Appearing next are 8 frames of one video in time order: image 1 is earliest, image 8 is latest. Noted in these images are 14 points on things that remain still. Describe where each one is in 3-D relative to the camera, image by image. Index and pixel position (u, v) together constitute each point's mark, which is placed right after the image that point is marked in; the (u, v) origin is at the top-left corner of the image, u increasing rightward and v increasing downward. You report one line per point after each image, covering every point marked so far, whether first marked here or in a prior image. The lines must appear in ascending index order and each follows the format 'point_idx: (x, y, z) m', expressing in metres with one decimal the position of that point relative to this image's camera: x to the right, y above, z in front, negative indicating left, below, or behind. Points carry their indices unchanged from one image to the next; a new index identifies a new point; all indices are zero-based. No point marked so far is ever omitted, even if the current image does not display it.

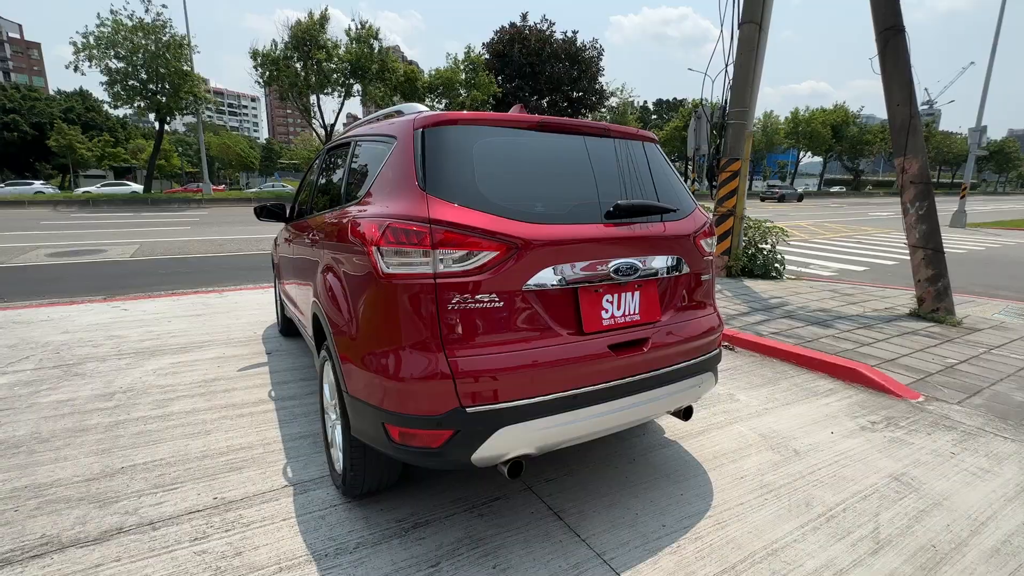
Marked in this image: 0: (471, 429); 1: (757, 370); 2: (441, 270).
0: (-0.2, -0.6, +1.8) m
1: (+2.4, -0.8, +4.5) m
2: (-0.3, +0.1, +1.8) m
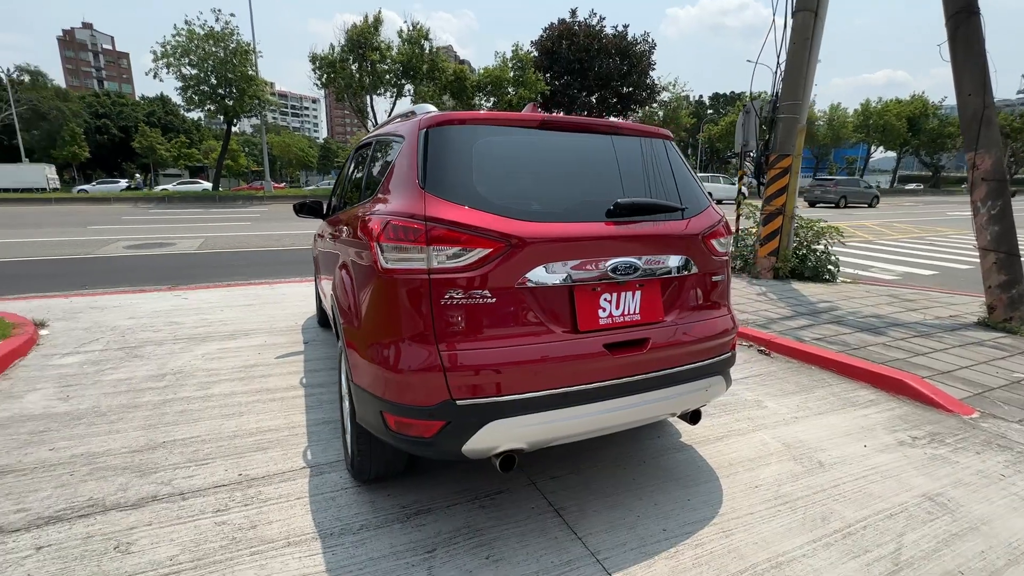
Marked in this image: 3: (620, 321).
0: (-0.2, -0.5, +1.9) m
1: (+2.6, -0.8, +4.3) m
2: (-0.3, +0.1, +1.9) m
3: (+0.5, -0.1, +2.1) m
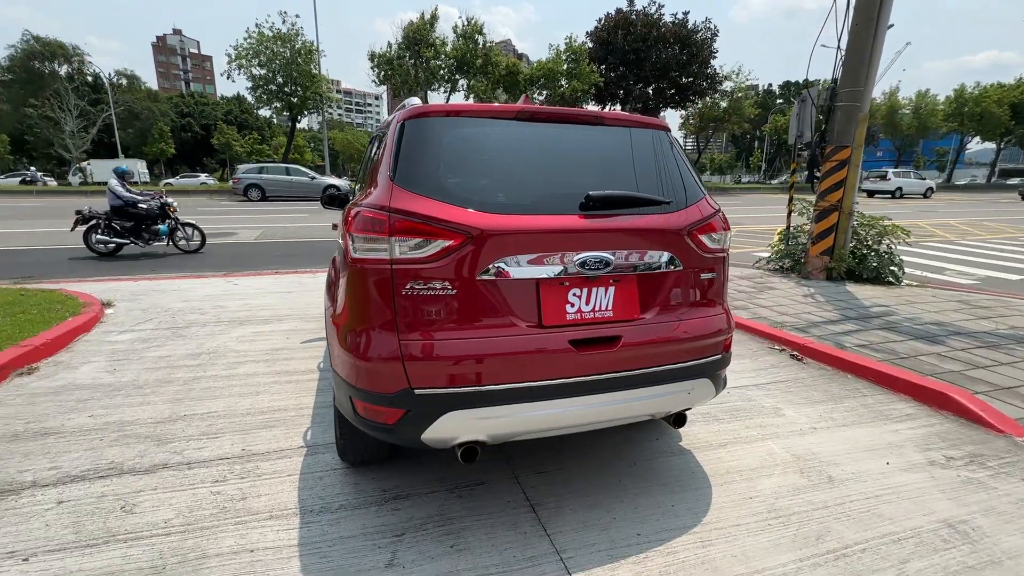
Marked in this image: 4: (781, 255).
0: (-0.4, -0.5, +1.9) m
1: (+2.7, -0.8, +4.0) m
2: (-0.5, +0.1, +1.9) m
3: (+0.3, -0.1, +2.0) m
4: (+5.1, +0.6, +8.9) m
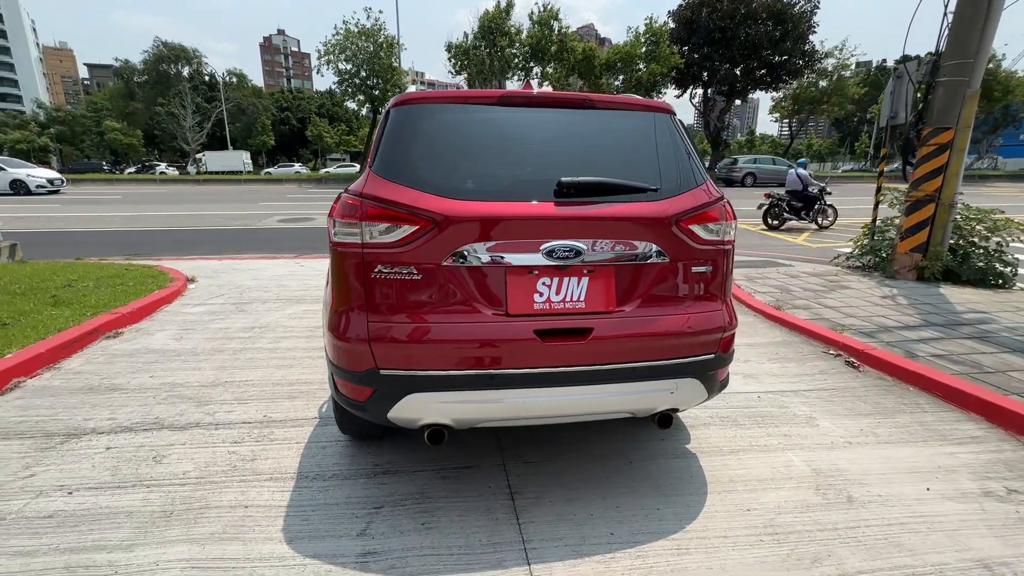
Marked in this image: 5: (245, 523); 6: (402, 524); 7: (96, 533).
0: (-0.5, -0.4, +2.0) m
1: (+2.8, -0.8, +3.6) m
2: (-0.6, +0.2, +2.0) m
3: (+0.2, -0.1, +2.0) m
4: (+6.0, +0.6, +8.0) m
5: (-1.3, -1.1, +2.2) m
6: (-0.5, -1.1, +2.2) m
7: (-1.9, -1.1, +2.1) m
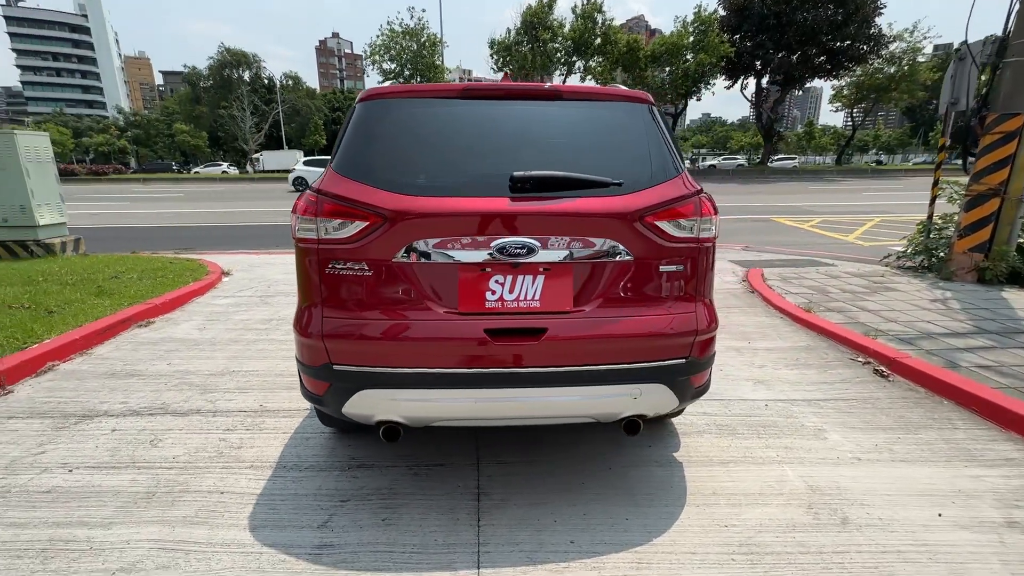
0: (-0.7, -0.4, +2.0) m
1: (+2.7, -0.9, +3.3) m
2: (-0.8, +0.2, +2.0) m
3: (0.0, -0.1, +1.9) m
4: (+6.4, +0.6, +7.4) m
5: (-1.4, -1.1, +2.3) m
6: (-0.7, -1.1, +2.2) m
7: (-2.1, -1.1, +2.2) m
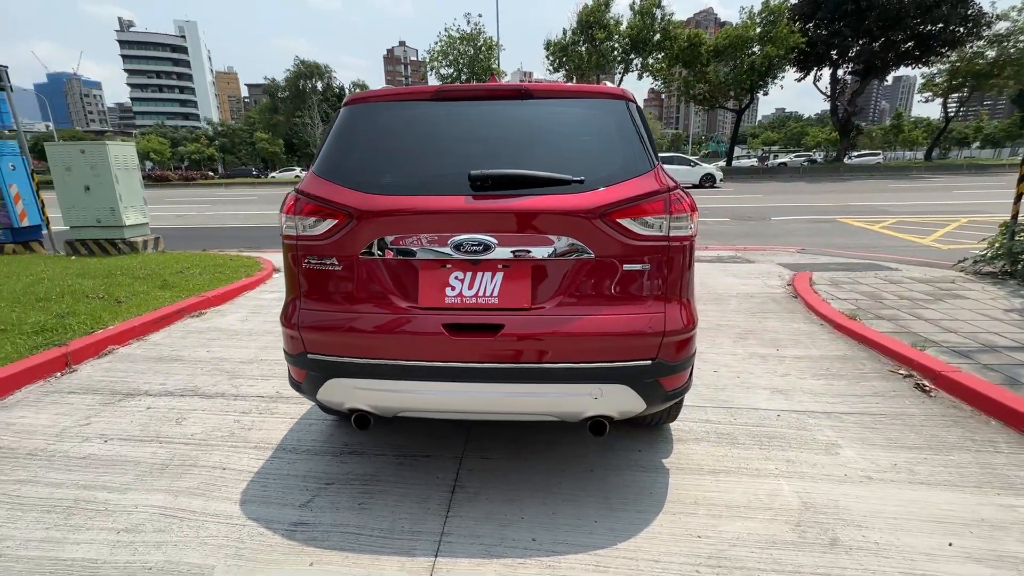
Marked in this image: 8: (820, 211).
0: (-0.9, -0.4, +2.1) m
1: (+2.7, -0.9, +3.0) m
2: (-0.9, +0.2, +2.1) m
3: (-0.2, -0.1, +2.0) m
4: (+6.8, +0.5, +6.6) m
5: (-1.6, -1.0, +2.5) m
6: (-0.8, -1.1, +2.3) m
7: (-2.2, -1.0, +2.5) m
8: (+9.5, +2.4, +14.5) m
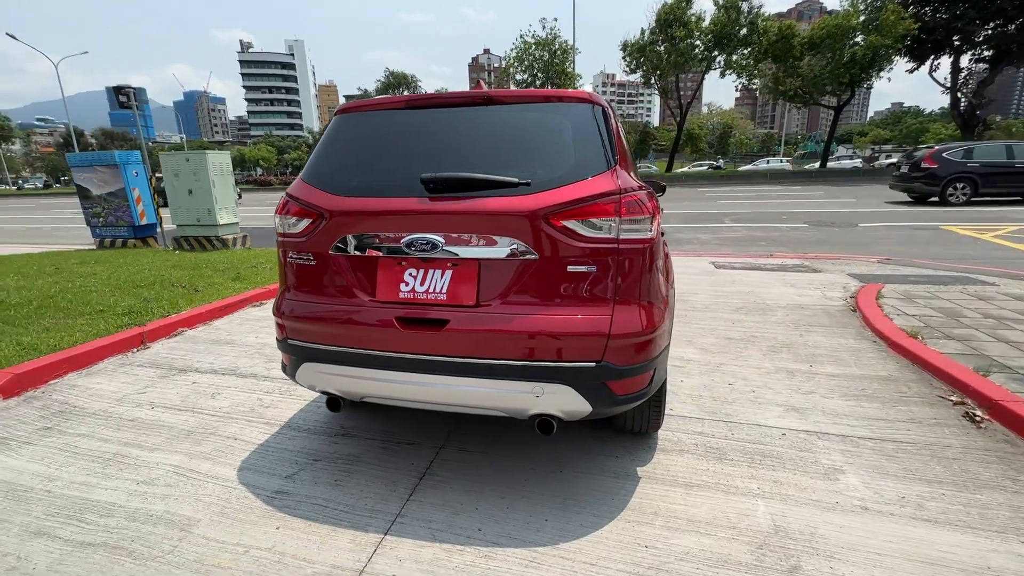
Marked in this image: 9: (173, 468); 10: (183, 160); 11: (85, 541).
0: (-1.1, -0.4, +2.4) m
1: (+2.6, -1.0, +2.7) m
2: (-1.1, +0.3, +2.4) m
3: (-0.4, 0.0, +2.1) m
4: (+7.3, +0.2, +5.5) m
5: (-1.7, -1.0, +2.8) m
6: (-1.0, -1.0, +2.5) m
7: (-2.3, -0.9, +3.0) m
8: (+11.2, +2.0, +12.9) m
9: (-1.9, -1.0, +2.6) m
10: (-6.9, +2.7, +9.9) m
11: (-1.9, -1.1, +2.1) m
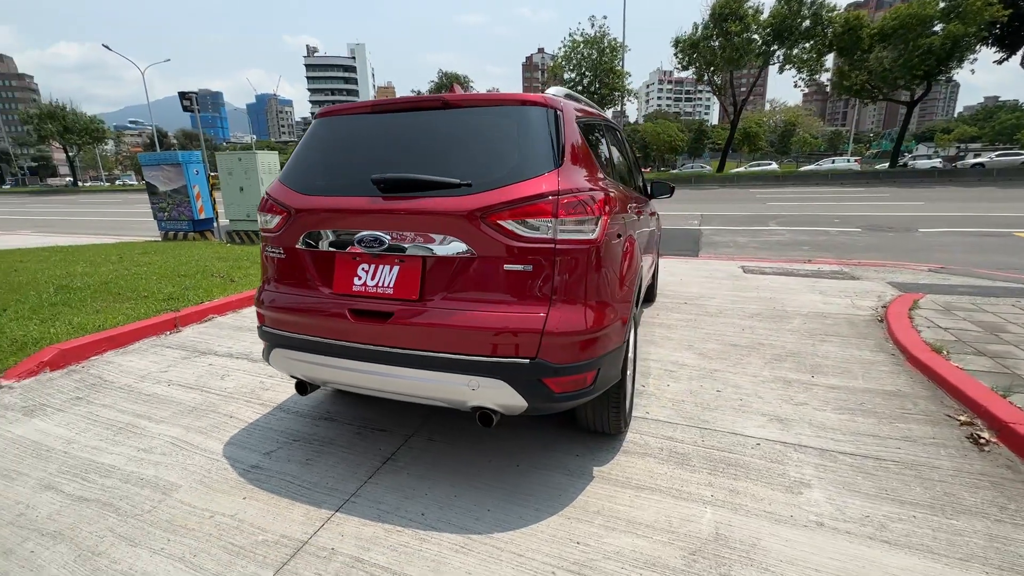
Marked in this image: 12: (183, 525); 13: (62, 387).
0: (-1.3, -0.3, +2.6) m
1: (+2.3, -1.0, +2.5) m
2: (-1.3, +0.3, +2.6) m
3: (-0.6, 0.0, +2.2) m
4: (+7.3, 0.0, +4.9) m
5: (-1.9, -0.9, +3.1) m
6: (-1.3, -1.0, +2.7) m
7: (-2.5, -0.9, +3.3) m
8: (+12.1, +1.7, +11.8) m
9: (-2.1, -0.9, +2.9) m
10: (-6.2, +2.9, +10.6) m
11: (-2.2, -1.1, +2.4) m
12: (-1.5, -1.1, +2.2) m
13: (-3.5, -0.8, +3.6) m
